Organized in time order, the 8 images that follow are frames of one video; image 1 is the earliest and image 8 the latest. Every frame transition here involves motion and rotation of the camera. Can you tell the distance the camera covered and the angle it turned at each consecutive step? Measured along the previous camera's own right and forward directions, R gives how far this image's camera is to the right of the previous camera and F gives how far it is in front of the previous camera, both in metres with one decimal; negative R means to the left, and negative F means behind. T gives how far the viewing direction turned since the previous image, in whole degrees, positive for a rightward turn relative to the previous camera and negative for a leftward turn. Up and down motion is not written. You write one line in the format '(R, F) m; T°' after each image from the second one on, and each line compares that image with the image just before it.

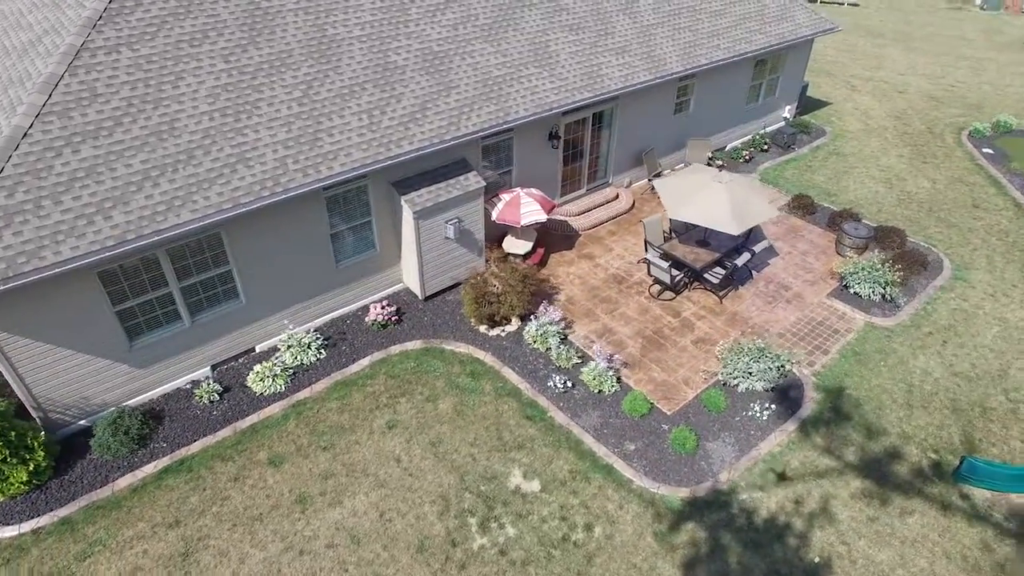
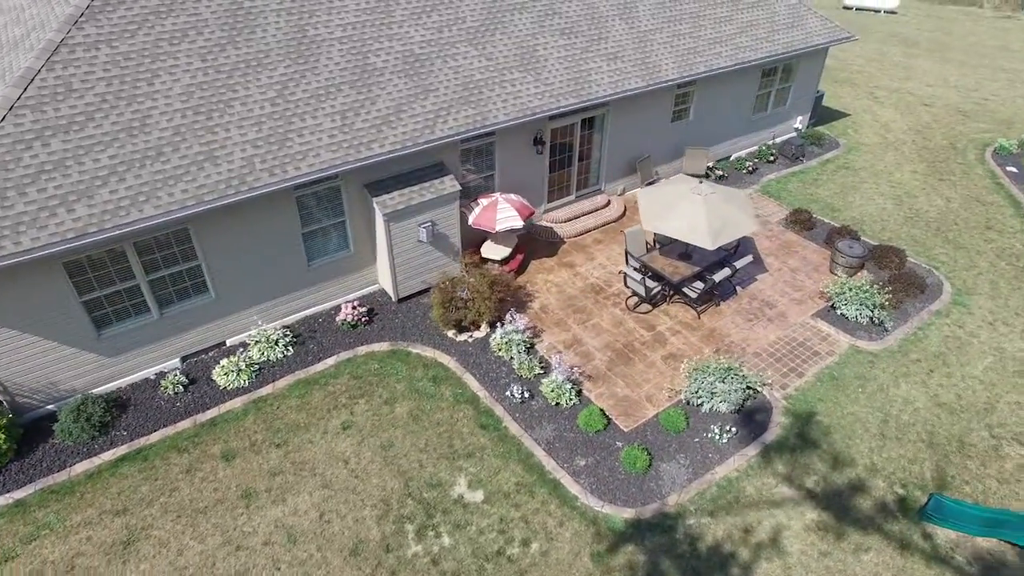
(+1.3, +0.1) m; -3°
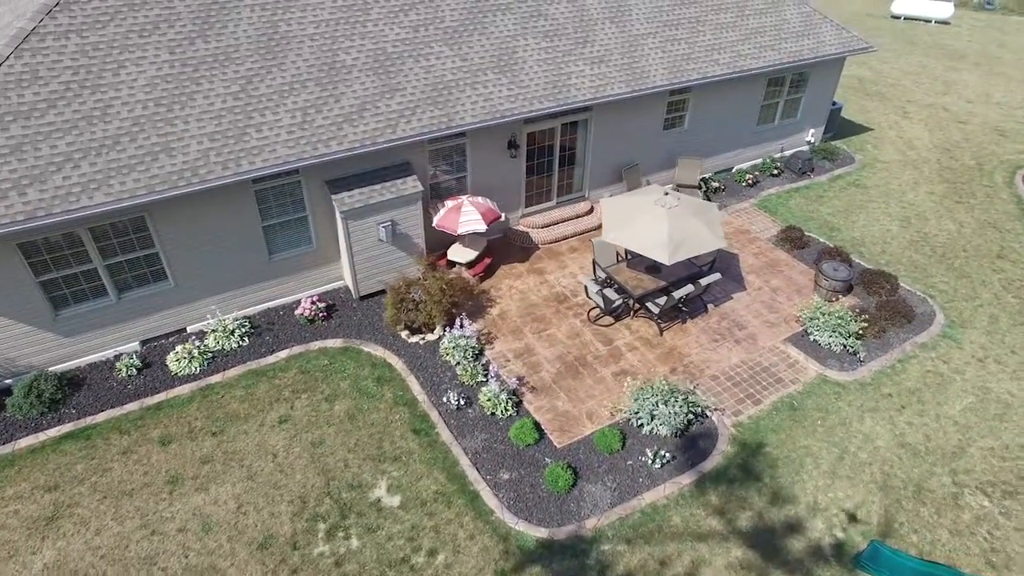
(+1.8, +0.2) m; -4°
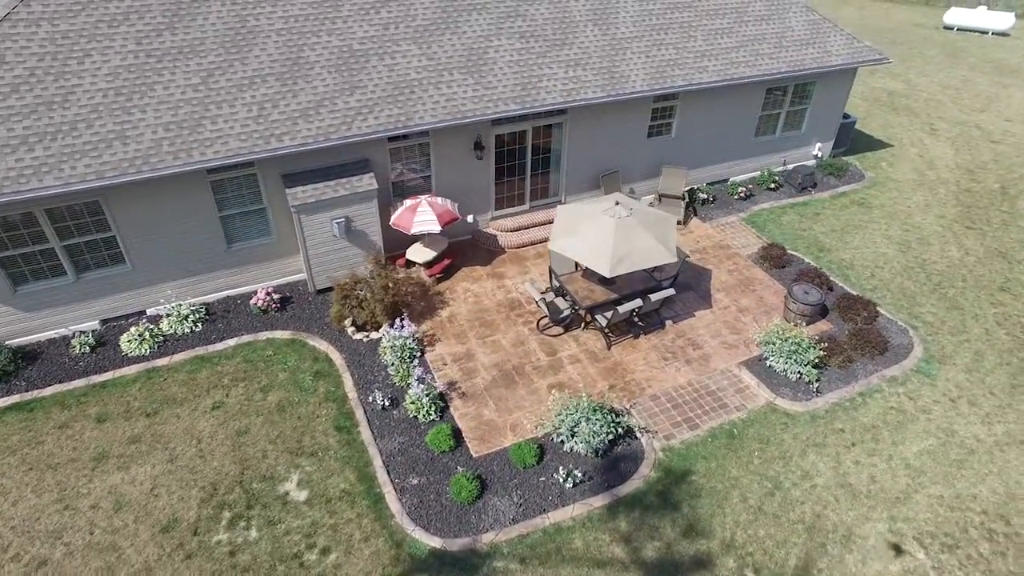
(+2.0, +0.3) m; -4°
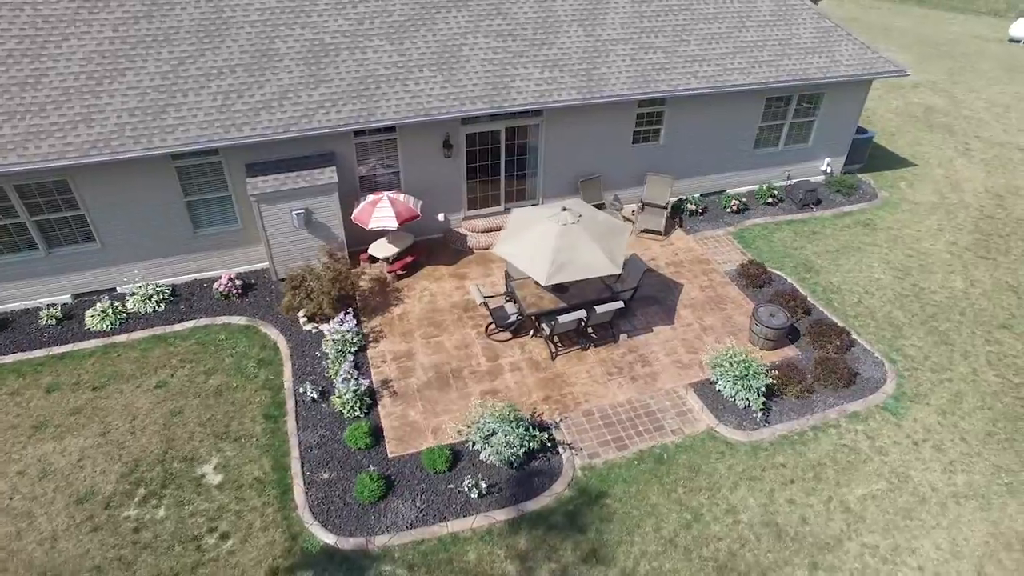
(+2.0, +0.3) m; -5°
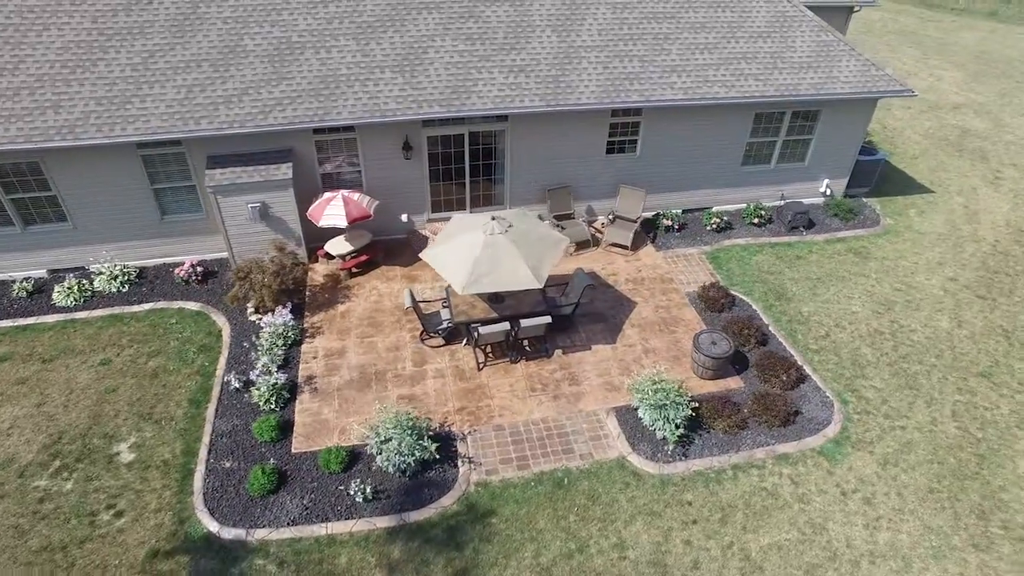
(+2.4, +0.3) m; -5°
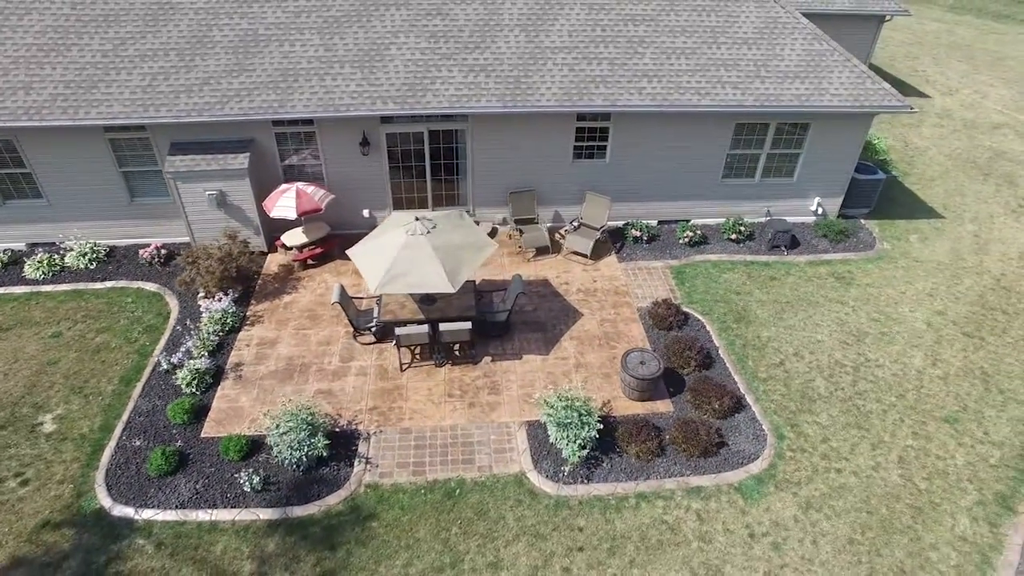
(+2.3, +0.3) m; -5°
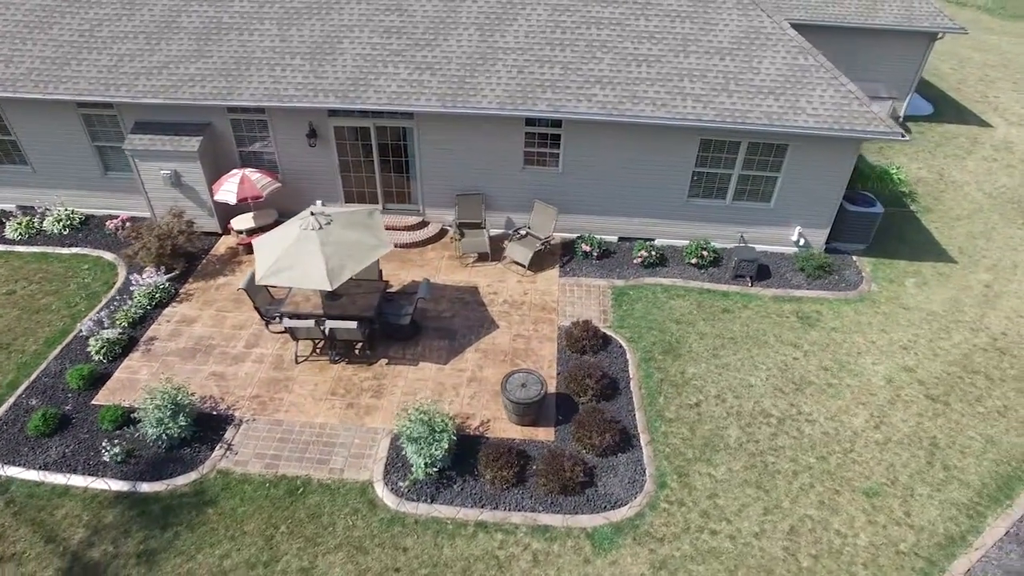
(+3.3, +0.6) m; -7°
